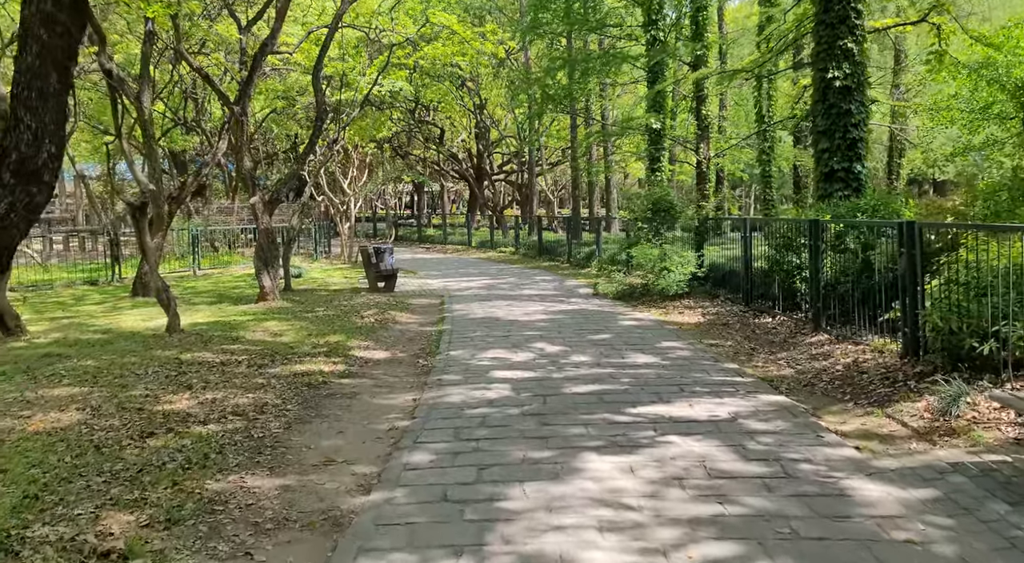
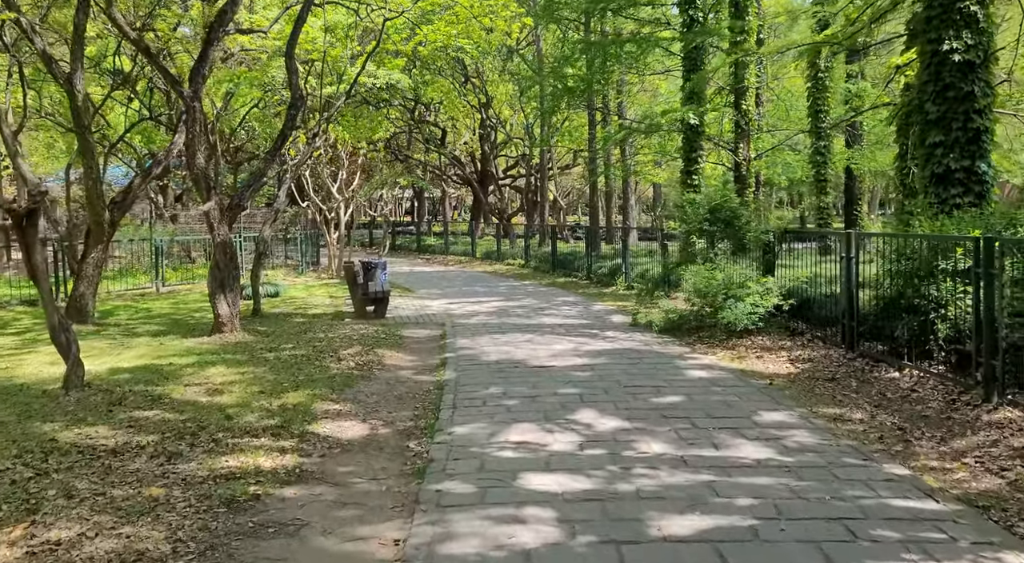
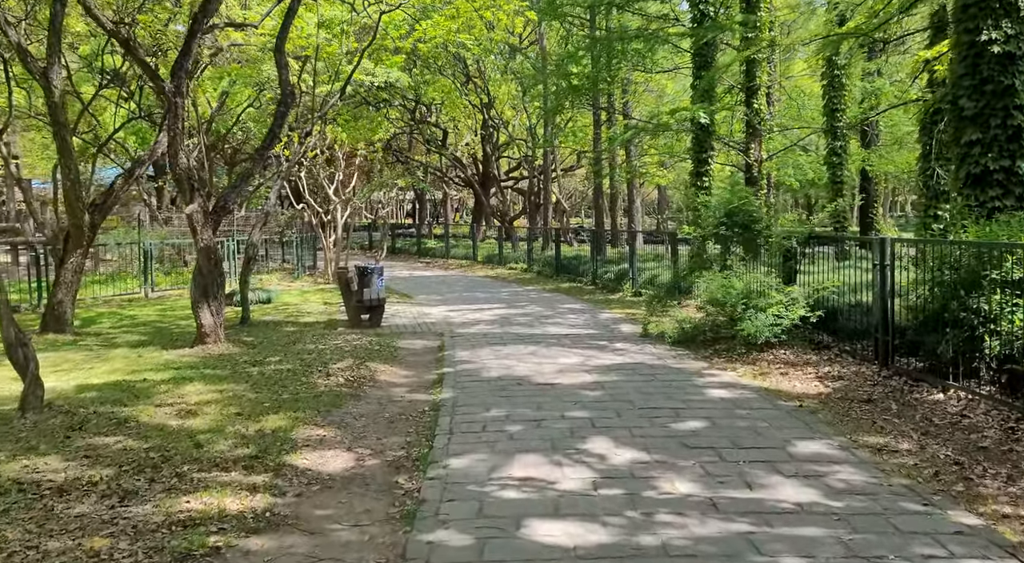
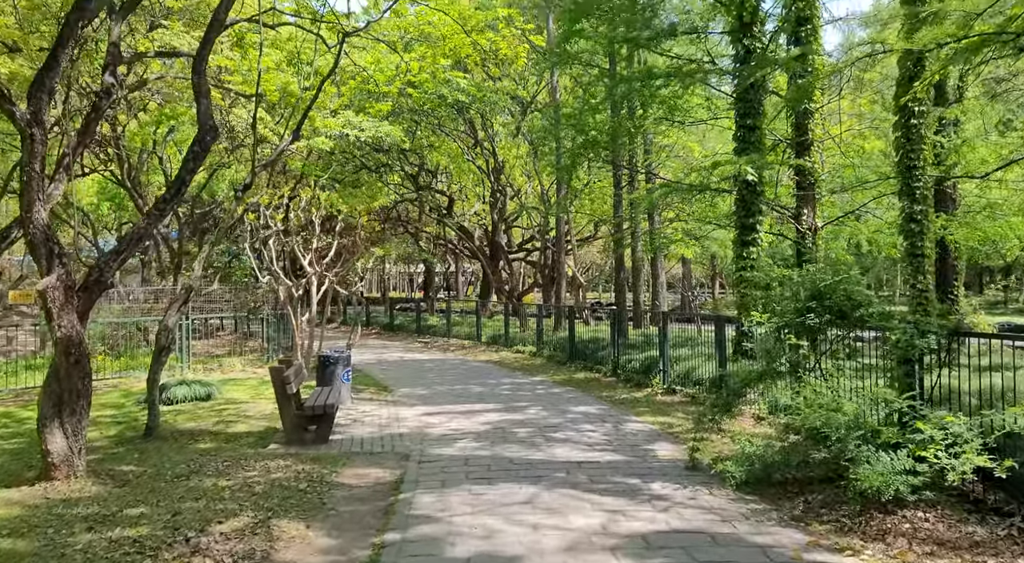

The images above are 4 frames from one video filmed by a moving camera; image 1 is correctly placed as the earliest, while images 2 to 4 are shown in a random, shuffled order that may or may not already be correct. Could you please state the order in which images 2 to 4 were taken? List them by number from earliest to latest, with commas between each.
2, 3, 4
